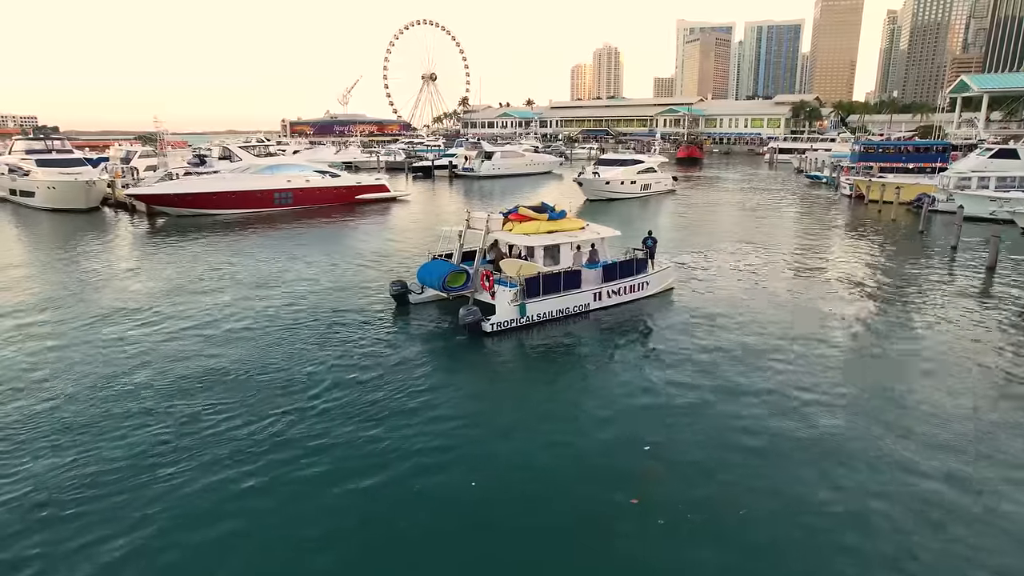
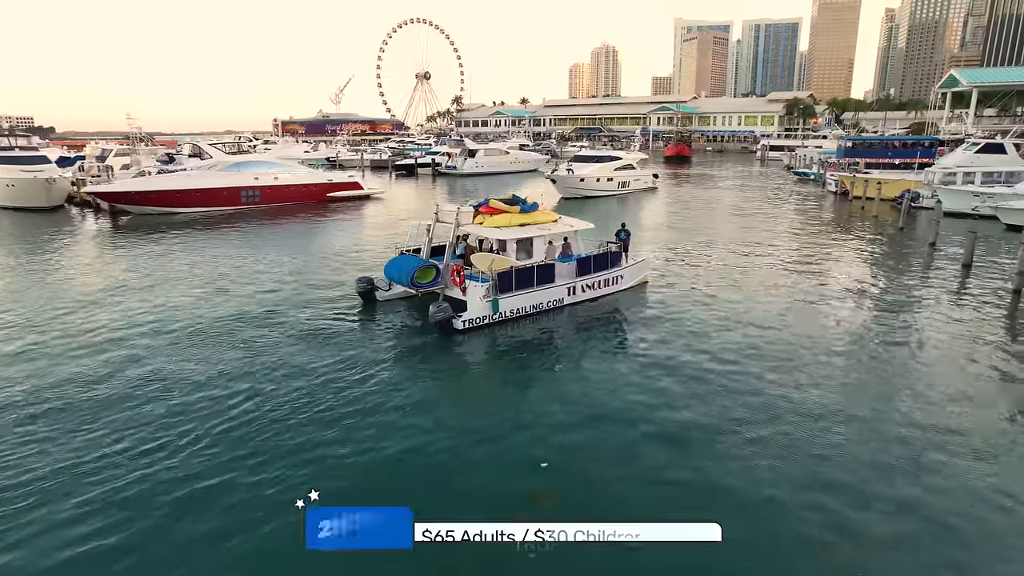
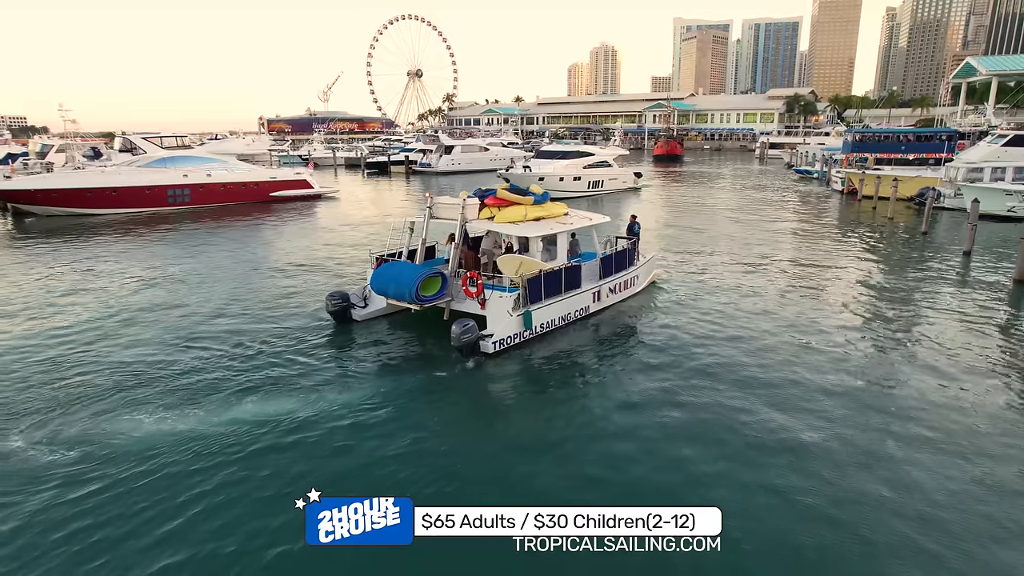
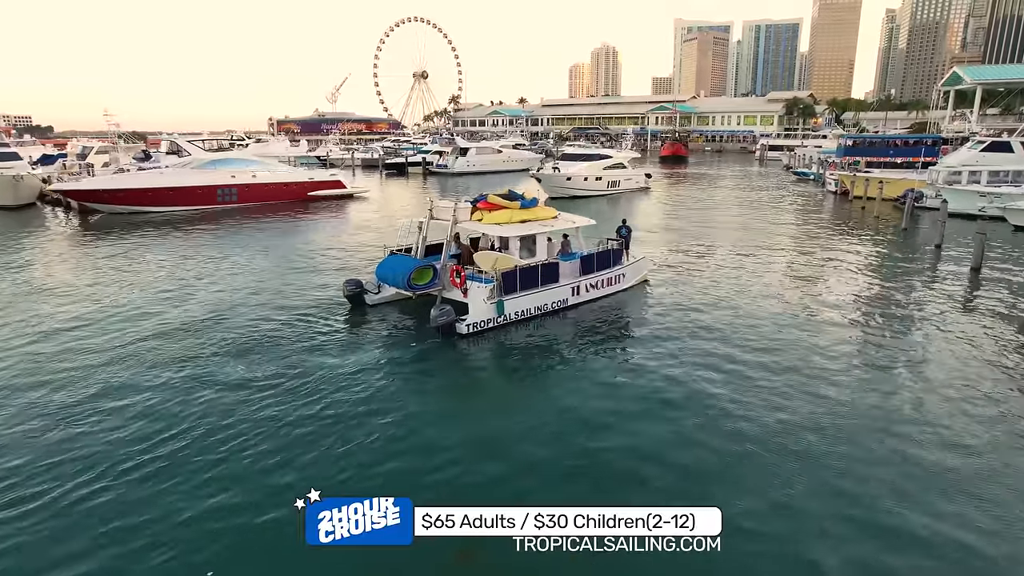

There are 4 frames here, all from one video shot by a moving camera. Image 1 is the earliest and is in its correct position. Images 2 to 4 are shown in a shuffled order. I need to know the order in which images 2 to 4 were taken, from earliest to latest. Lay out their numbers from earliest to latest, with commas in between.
2, 4, 3
